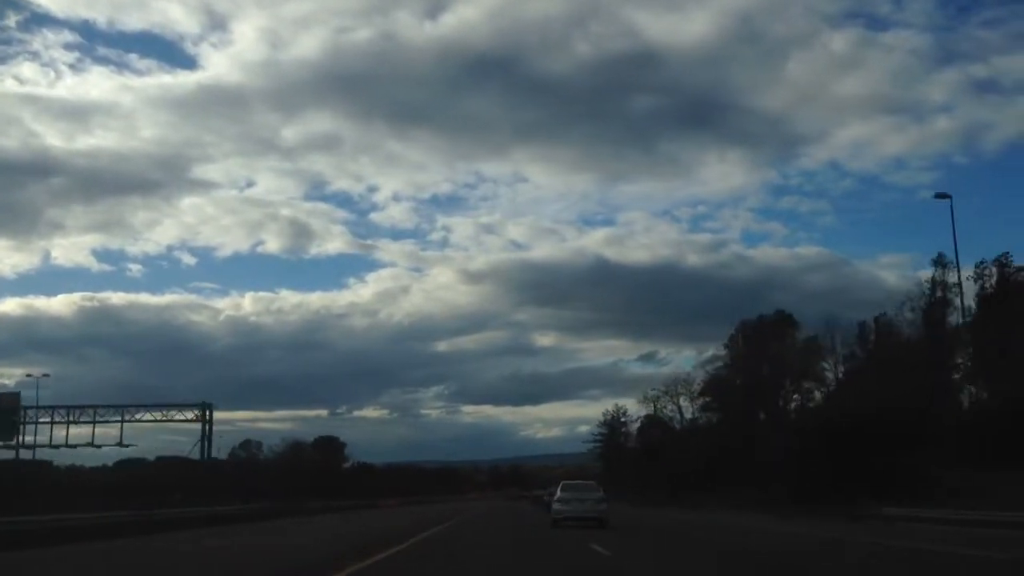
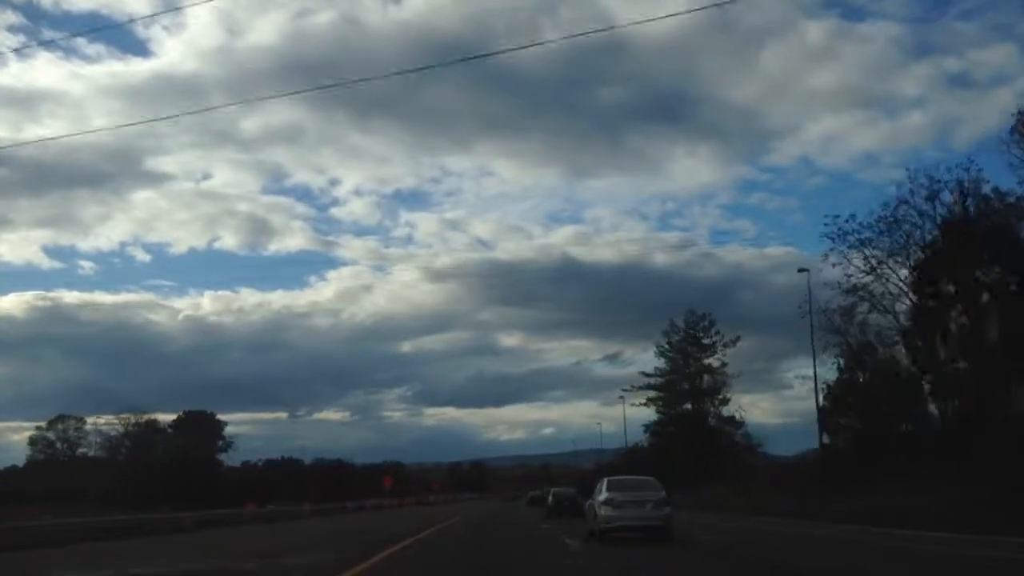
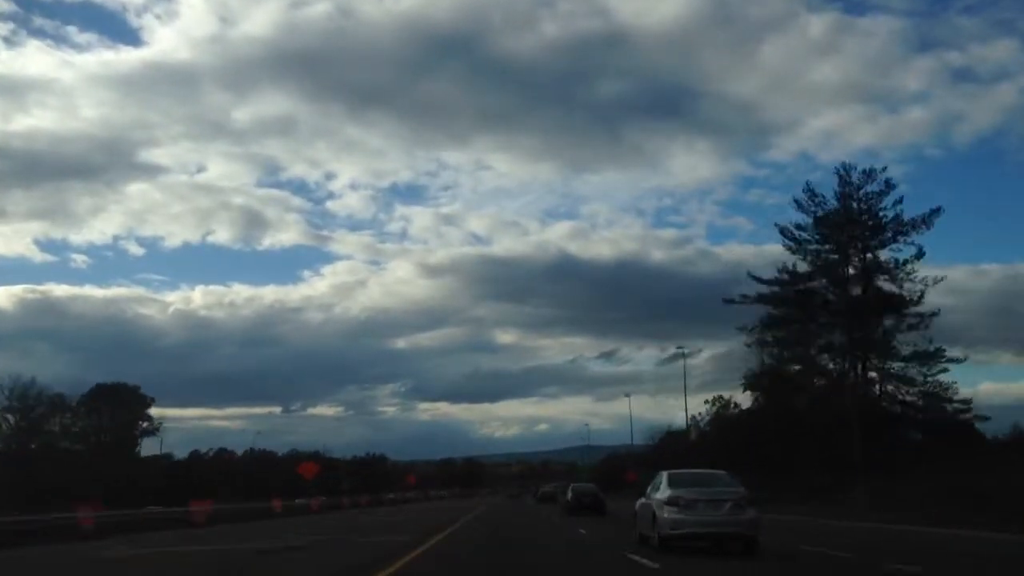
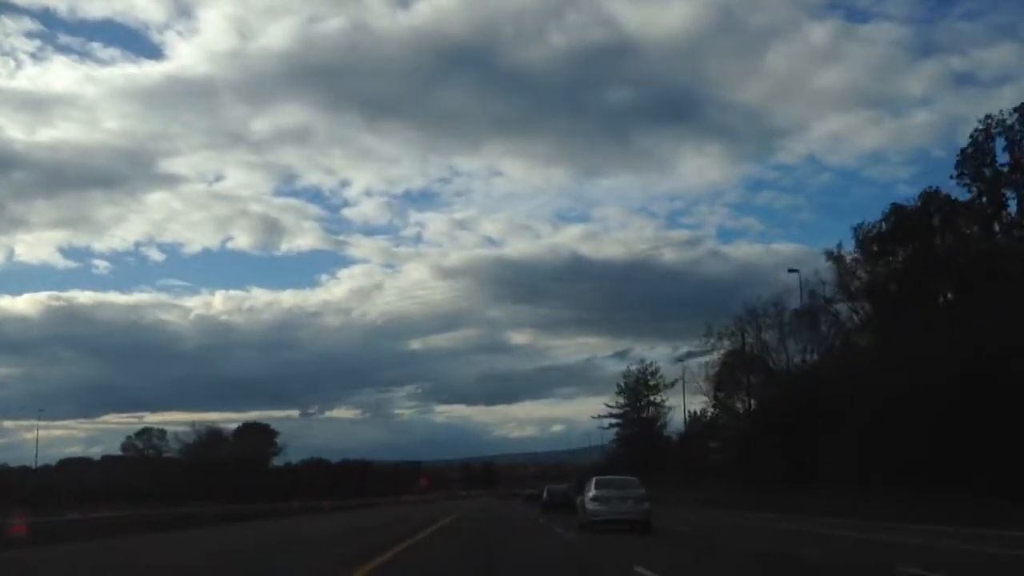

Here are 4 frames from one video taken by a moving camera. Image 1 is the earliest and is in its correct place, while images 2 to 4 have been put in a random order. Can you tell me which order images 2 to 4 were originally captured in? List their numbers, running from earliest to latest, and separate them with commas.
4, 2, 3
